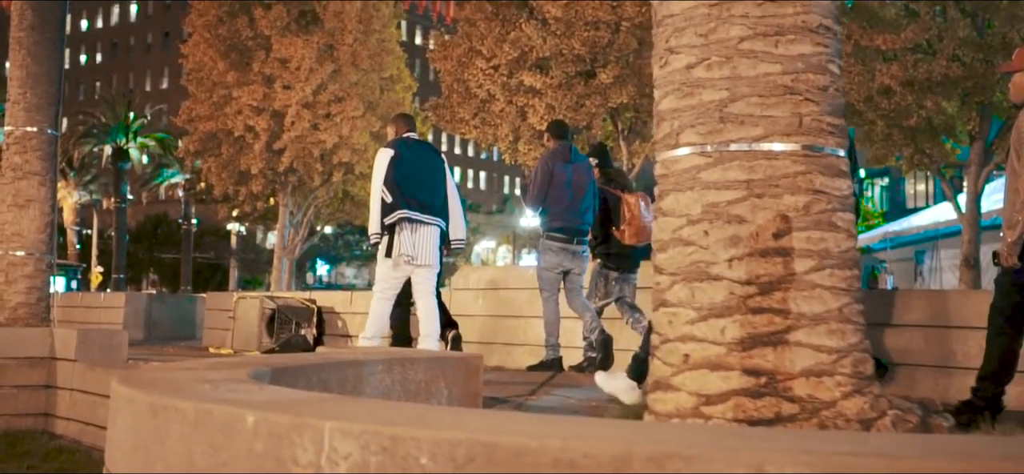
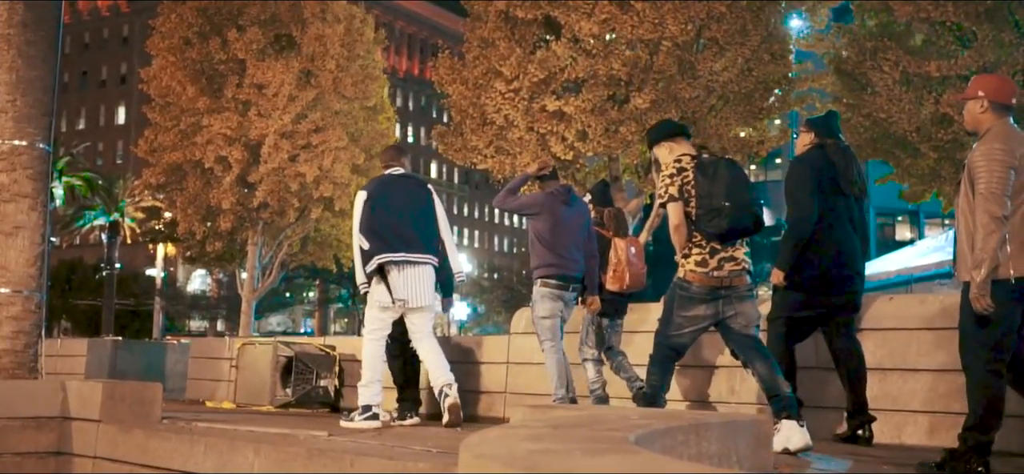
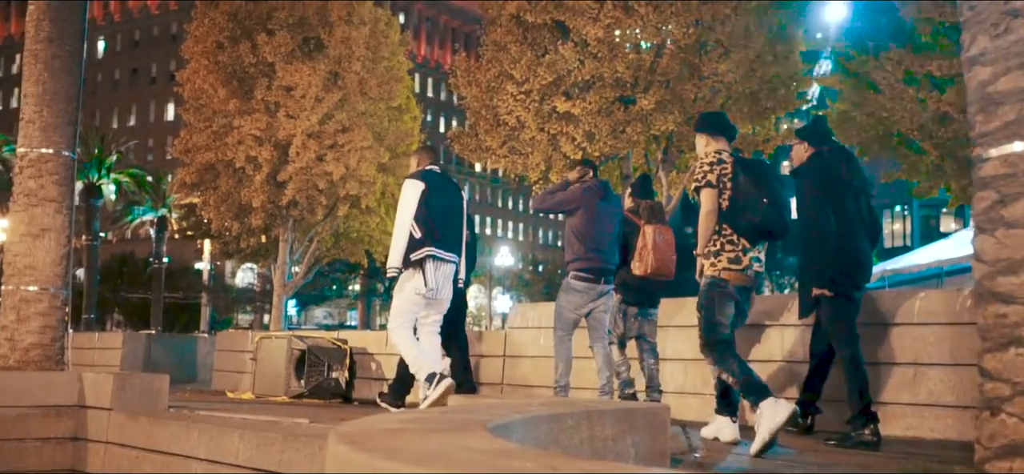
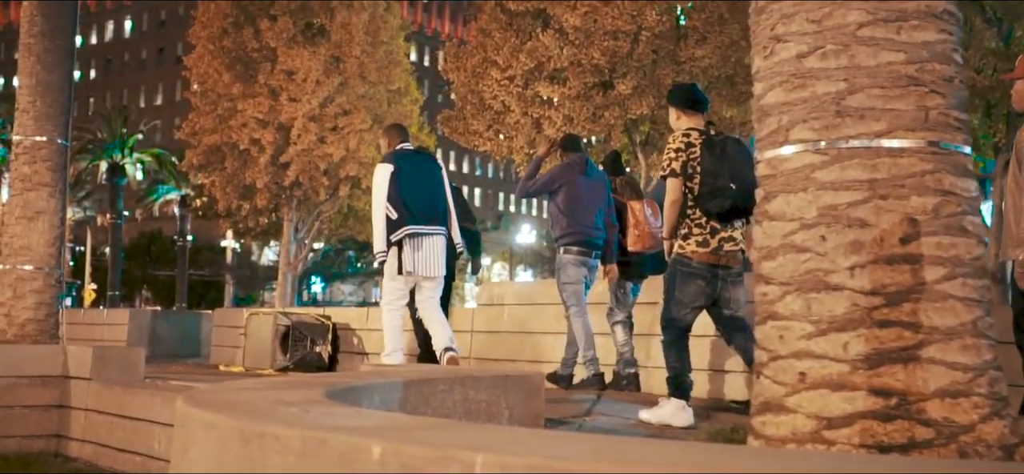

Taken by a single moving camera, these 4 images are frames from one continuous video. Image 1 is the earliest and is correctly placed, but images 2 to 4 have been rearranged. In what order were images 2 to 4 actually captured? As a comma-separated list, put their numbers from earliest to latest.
4, 3, 2
